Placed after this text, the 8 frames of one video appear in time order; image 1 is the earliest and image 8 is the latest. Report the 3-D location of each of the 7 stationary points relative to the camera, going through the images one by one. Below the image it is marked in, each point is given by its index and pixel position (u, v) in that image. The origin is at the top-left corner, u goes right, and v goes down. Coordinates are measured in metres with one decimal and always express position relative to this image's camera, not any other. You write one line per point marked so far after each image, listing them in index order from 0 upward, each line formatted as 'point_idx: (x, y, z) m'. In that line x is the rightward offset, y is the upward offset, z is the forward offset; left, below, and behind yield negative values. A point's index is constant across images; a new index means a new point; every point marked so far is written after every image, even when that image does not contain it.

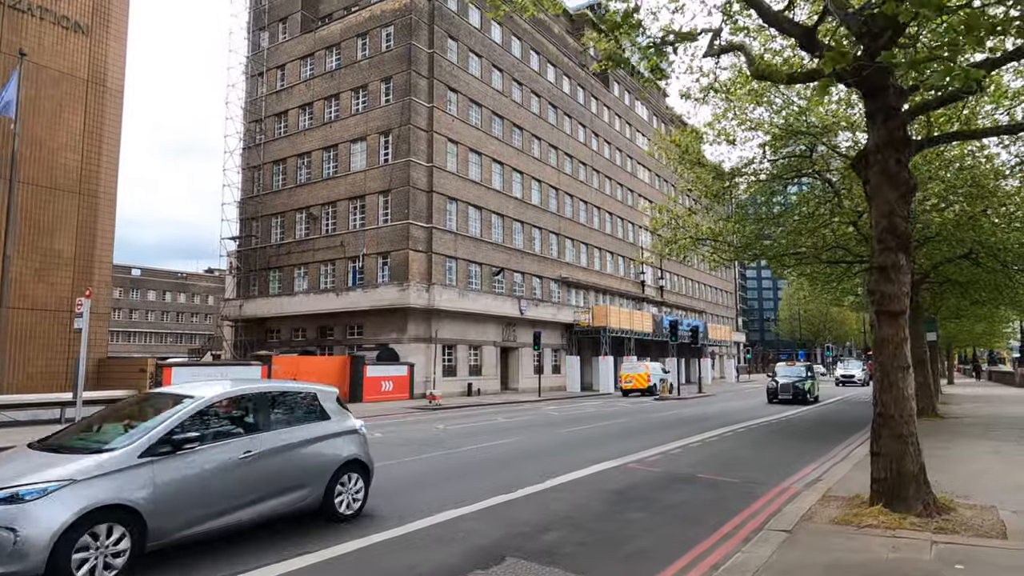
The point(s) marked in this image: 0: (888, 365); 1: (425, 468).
0: (+3.9, -0.8, +6.7) m
1: (-1.4, -3.0, +10.7) m
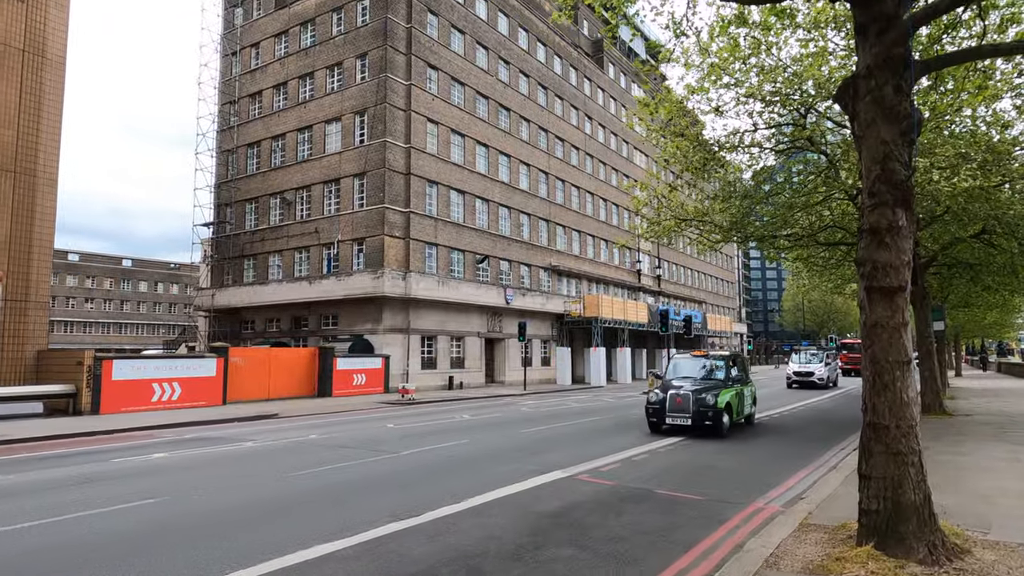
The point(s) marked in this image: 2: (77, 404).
0: (+2.9, -0.6, +5.0) m
1: (-2.4, -2.7, +9.1) m
2: (-12.3, -3.3, +18.1) m
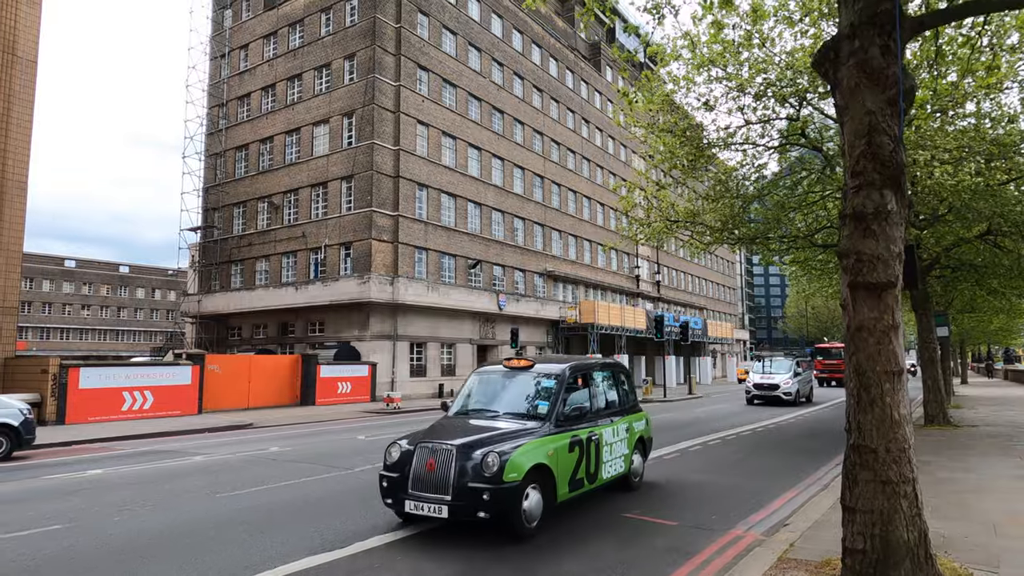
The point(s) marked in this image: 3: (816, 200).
0: (+2.3, -0.5, +4.2) m
1: (-3.0, -2.7, +8.3) m
2: (-12.8, -3.4, +17.4) m
3: (+7.5, +2.2, +15.7) m
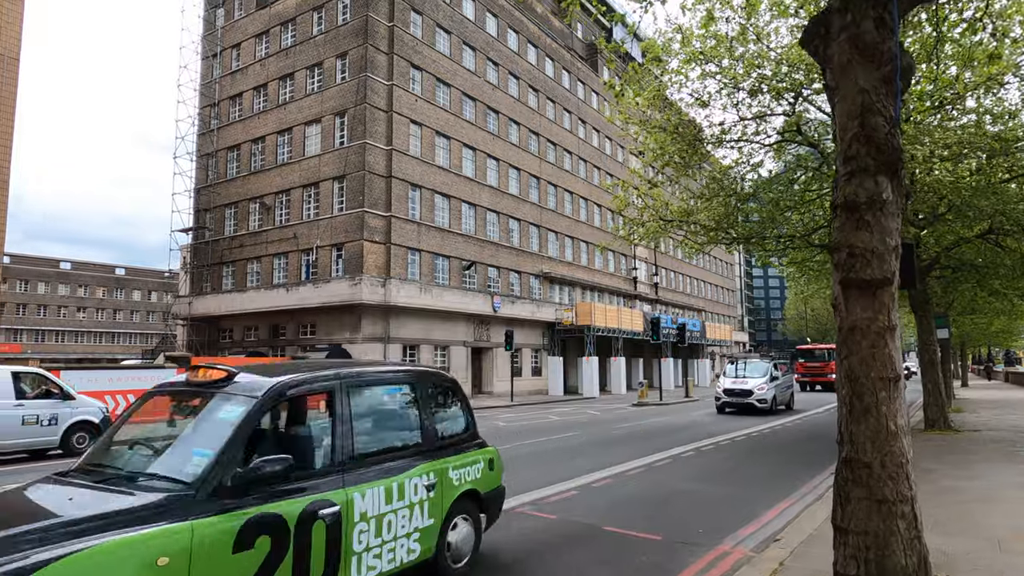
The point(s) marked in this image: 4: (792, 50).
0: (+2.1, -0.5, +3.8) m
1: (-3.2, -2.7, +7.8) m
2: (-13.1, -3.5, +16.9) m
3: (+7.2, +2.2, +15.3) m
4: (+6.3, +5.4, +14.3) m
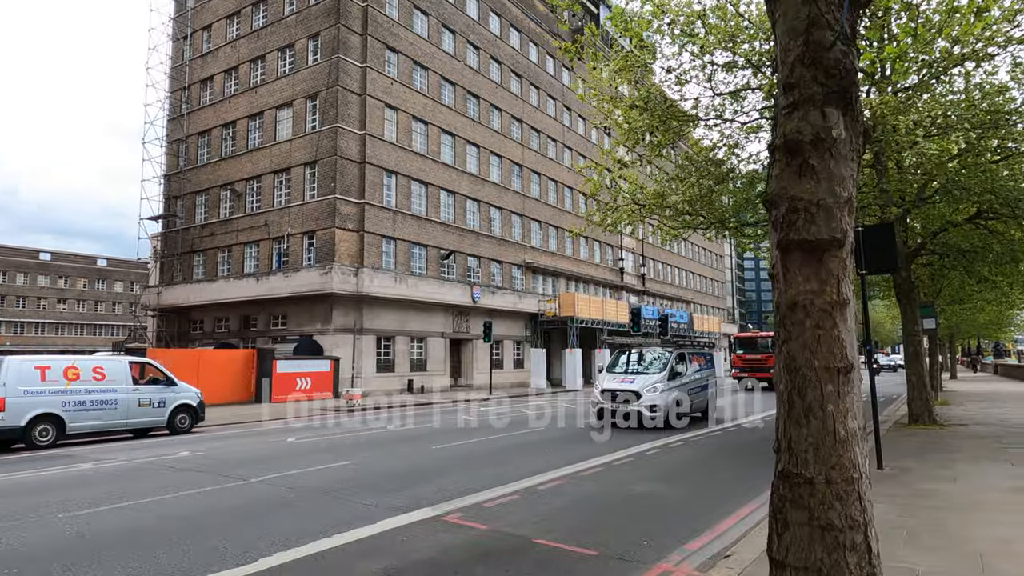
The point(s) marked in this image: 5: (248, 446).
0: (+1.3, -0.3, +3.0) m
1: (-4.0, -2.5, +7.0) m
2: (-13.9, -3.1, +16.0) m
3: (+6.4, +2.5, +14.5) m
4: (+5.4, +5.6, +13.5) m
5: (-4.9, -2.9, +11.7) m
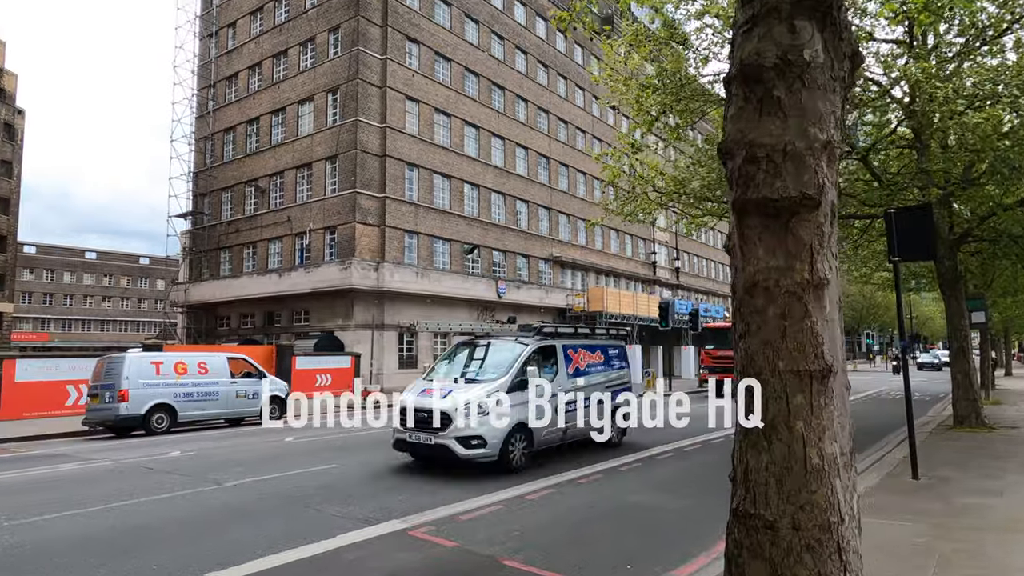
0: (+0.9, -0.3, +2.2) m
1: (-4.2, -2.4, +6.5) m
2: (-13.6, -3.1, +16.1) m
3: (+6.5, +2.6, +13.4) m
4: (+5.5, +5.8, +12.4) m
5: (-4.8, -2.8, +11.3) m
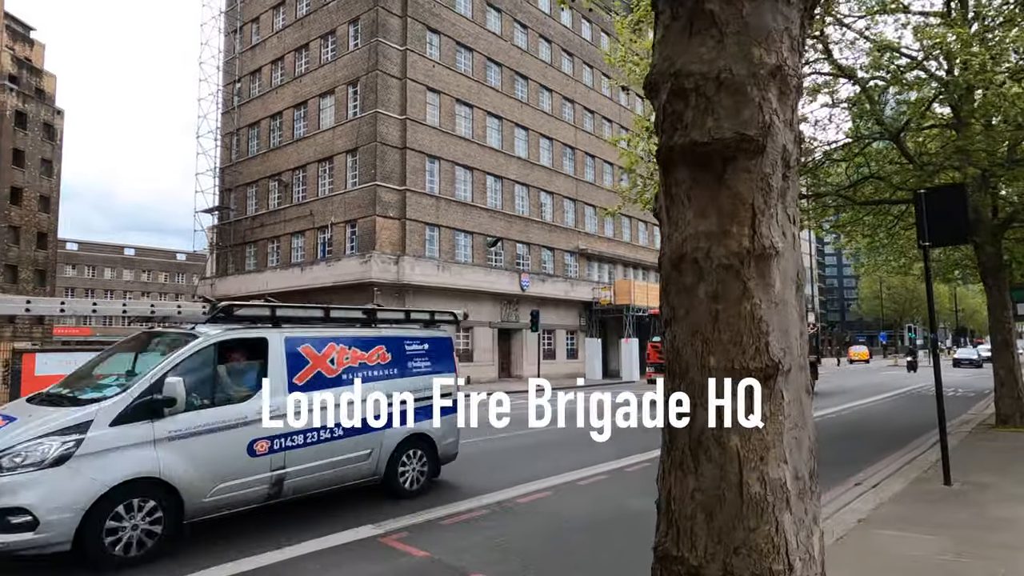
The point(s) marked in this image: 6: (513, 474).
0: (+0.5, -0.2, +1.7) m
1: (-4.4, -2.3, +6.3) m
2: (-13.2, -2.9, +16.3) m
3: (+6.7, +2.8, +12.6) m
4: (+5.6, +6.0, +11.6) m
5: (-4.7, -2.7, +11.1) m
6: (0.0, -2.4, +8.1) m
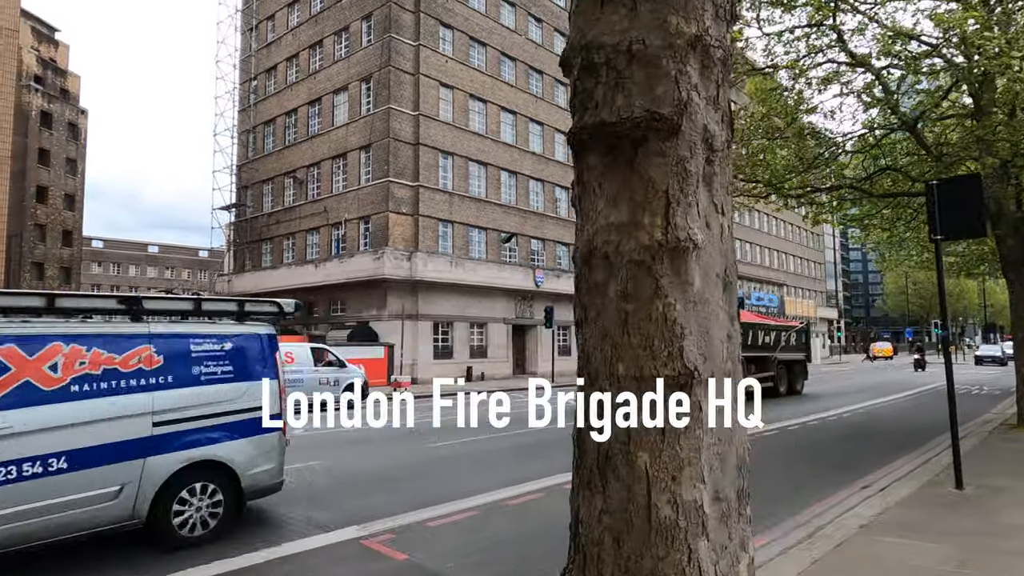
0: (+0.2, -0.2, +1.5) m
1: (-4.5, -2.3, +6.3) m
2: (-13.0, -2.8, +16.6) m
3: (+6.8, +2.9, +12.2) m
4: (+5.7, +6.1, +11.2) m
5: (-4.7, -2.6, +11.1) m
6: (0.0, -2.3, +8.0) m
